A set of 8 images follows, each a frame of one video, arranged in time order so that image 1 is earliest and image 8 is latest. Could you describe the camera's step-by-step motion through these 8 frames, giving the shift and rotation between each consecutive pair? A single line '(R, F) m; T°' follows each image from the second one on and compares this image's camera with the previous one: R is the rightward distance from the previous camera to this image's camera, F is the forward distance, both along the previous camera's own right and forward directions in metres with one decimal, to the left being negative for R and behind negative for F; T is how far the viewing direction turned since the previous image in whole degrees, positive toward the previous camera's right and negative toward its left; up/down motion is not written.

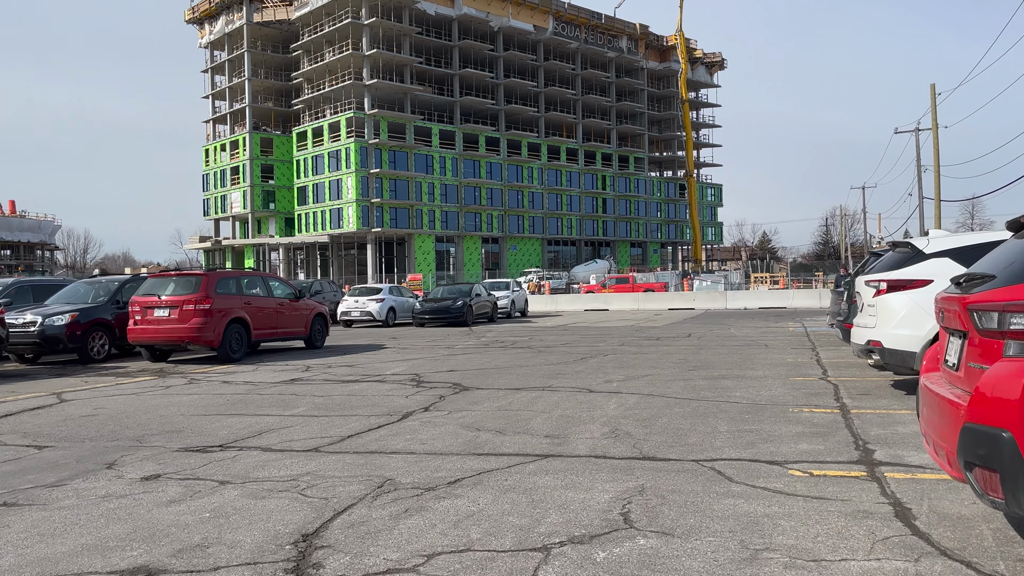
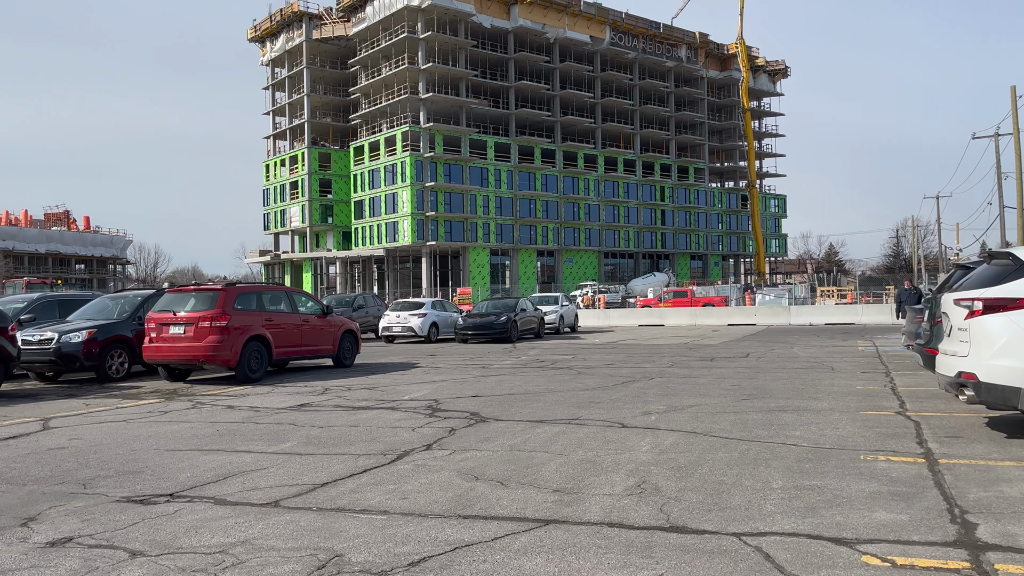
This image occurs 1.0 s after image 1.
(+0.4, +1.2) m; -4°
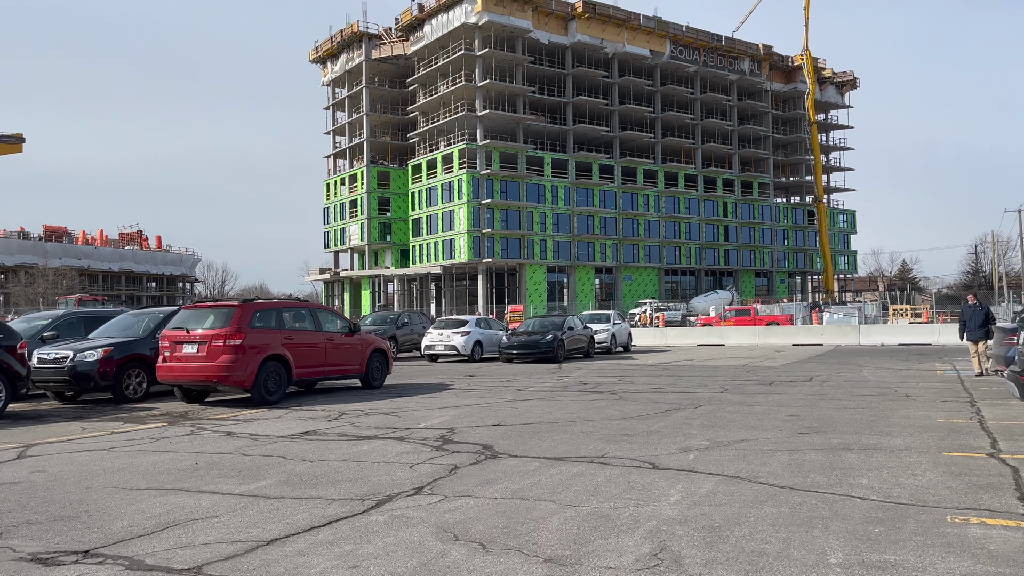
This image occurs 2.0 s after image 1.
(+0.4, +1.1) m; -4°
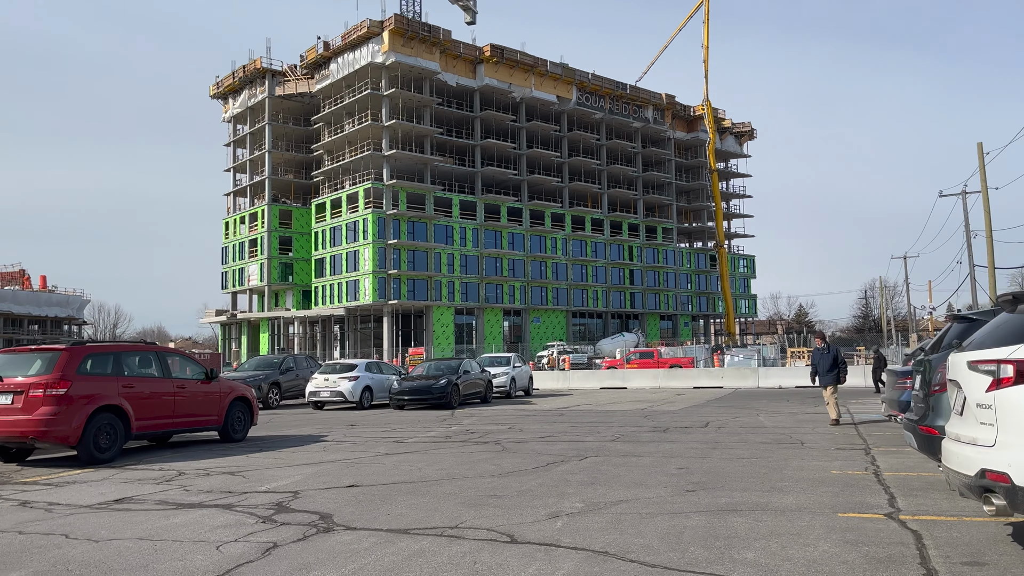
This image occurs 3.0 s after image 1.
(+0.6, +1.0) m; +6°
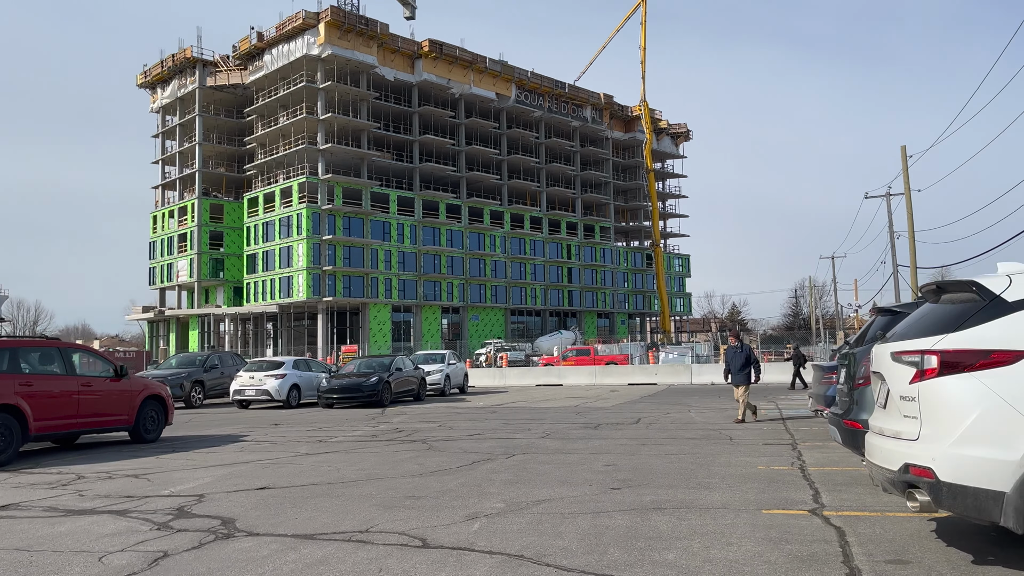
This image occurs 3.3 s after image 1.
(+0.2, +0.3) m; +4°
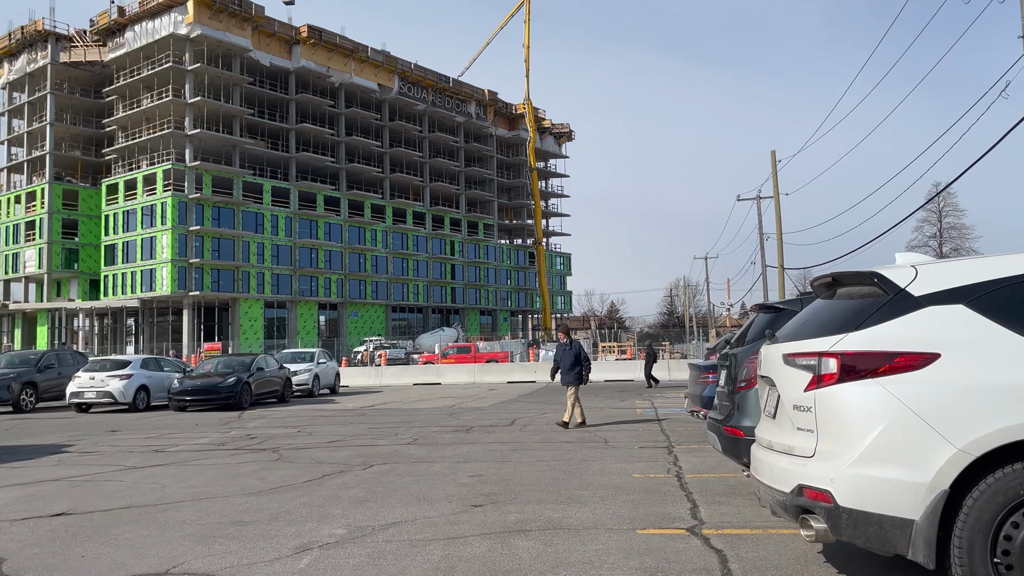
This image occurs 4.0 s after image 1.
(+0.3, +0.9) m; +8°
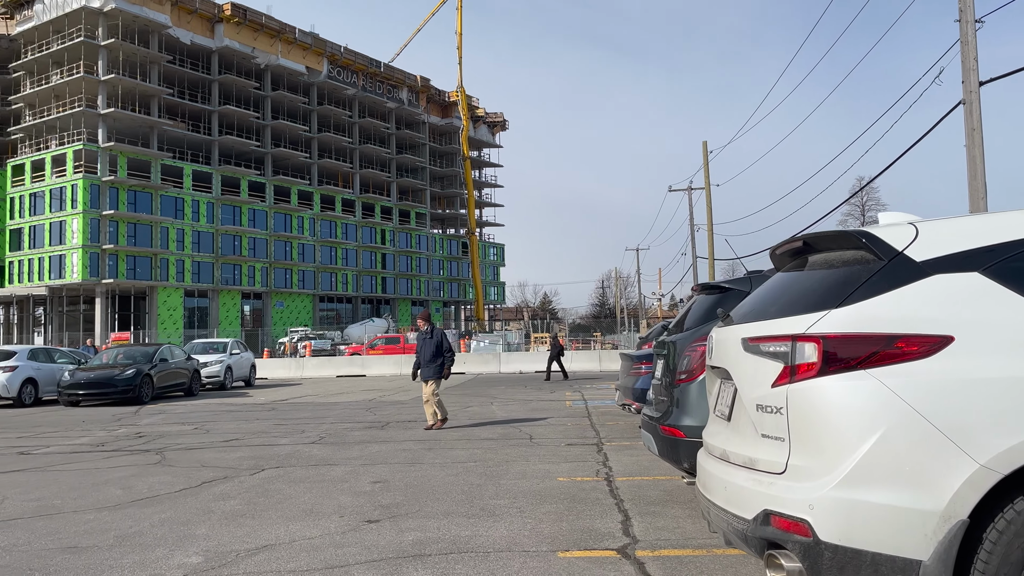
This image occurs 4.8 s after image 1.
(+0.2, +1.0) m; +5°
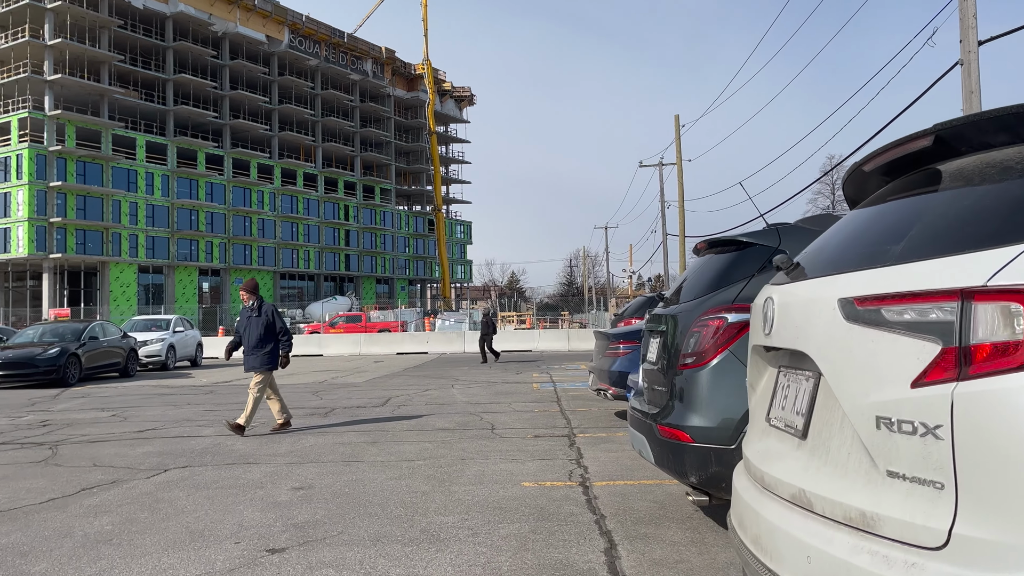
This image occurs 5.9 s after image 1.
(+0.1, +1.3) m; +2°
